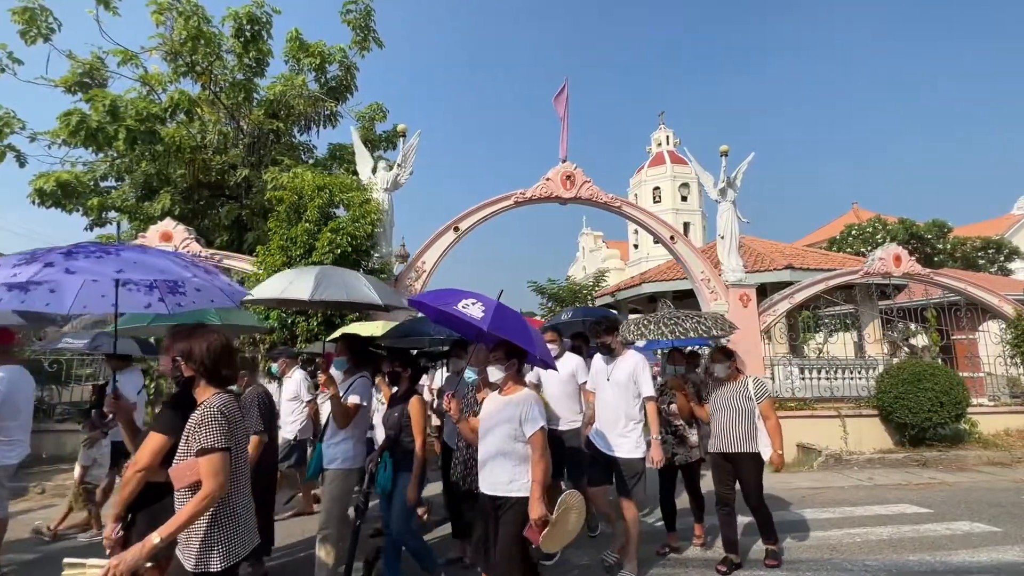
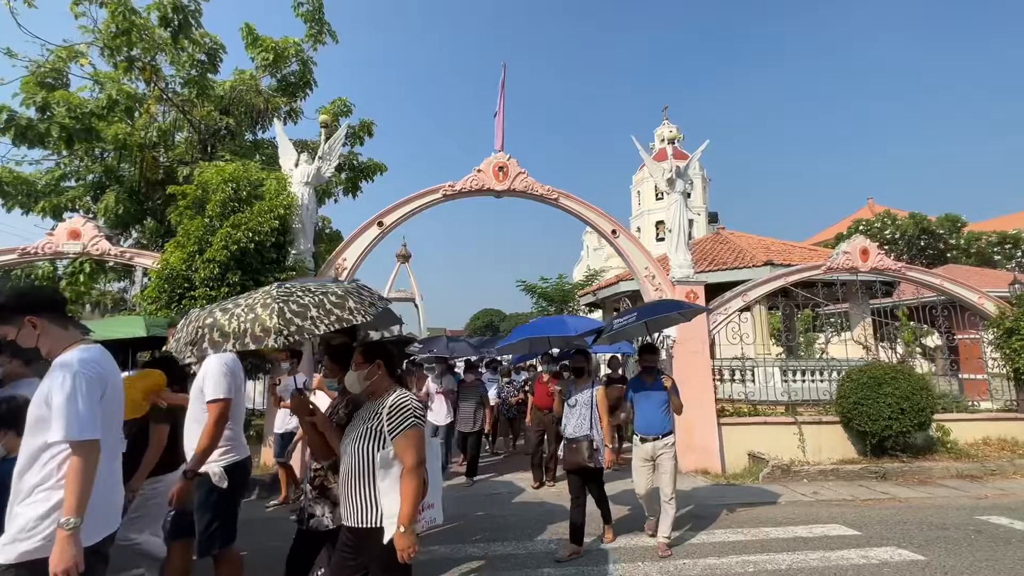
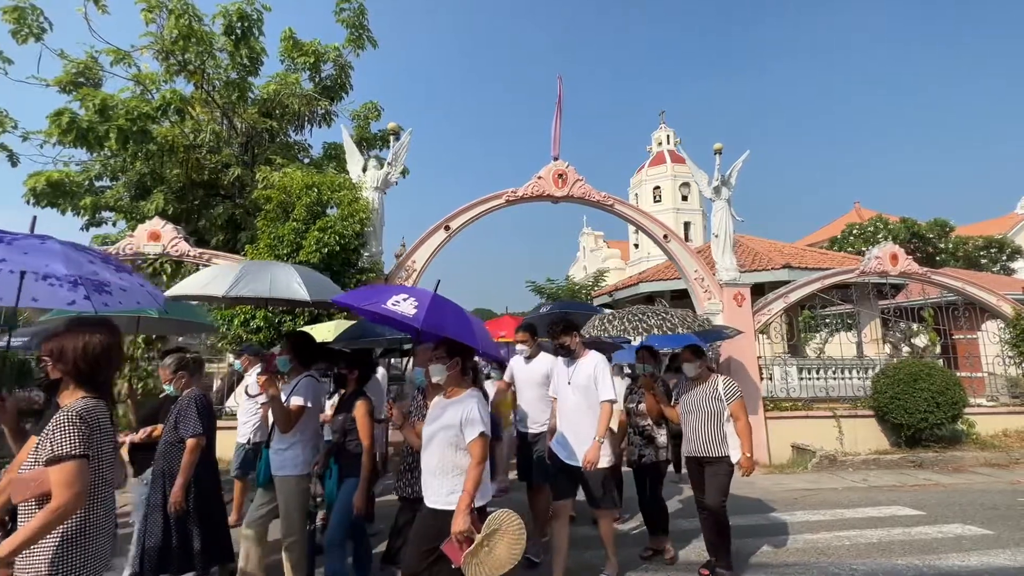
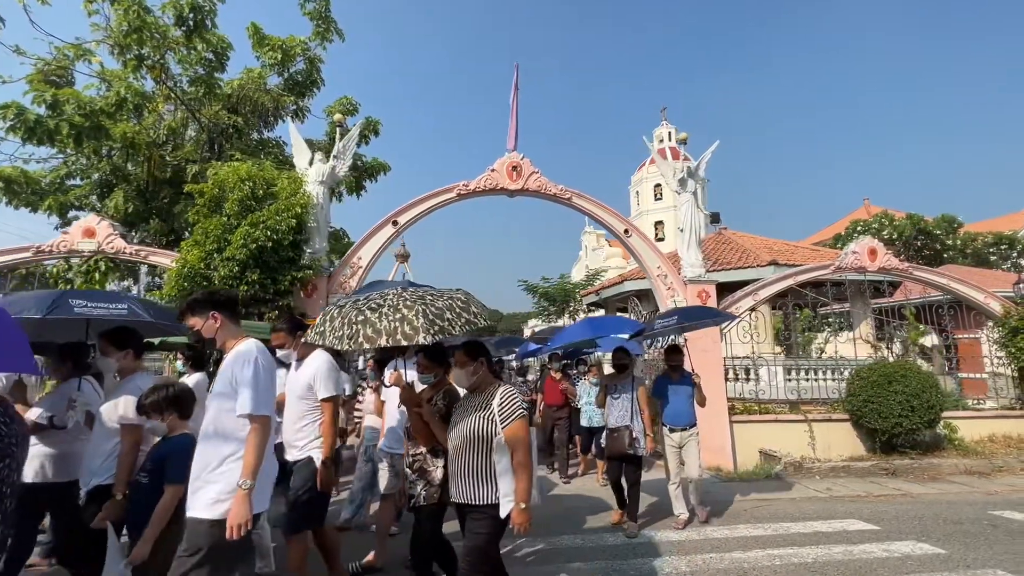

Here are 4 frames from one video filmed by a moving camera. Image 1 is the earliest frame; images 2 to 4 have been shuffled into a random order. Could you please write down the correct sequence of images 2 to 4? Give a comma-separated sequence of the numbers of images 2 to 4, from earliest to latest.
3, 4, 2
